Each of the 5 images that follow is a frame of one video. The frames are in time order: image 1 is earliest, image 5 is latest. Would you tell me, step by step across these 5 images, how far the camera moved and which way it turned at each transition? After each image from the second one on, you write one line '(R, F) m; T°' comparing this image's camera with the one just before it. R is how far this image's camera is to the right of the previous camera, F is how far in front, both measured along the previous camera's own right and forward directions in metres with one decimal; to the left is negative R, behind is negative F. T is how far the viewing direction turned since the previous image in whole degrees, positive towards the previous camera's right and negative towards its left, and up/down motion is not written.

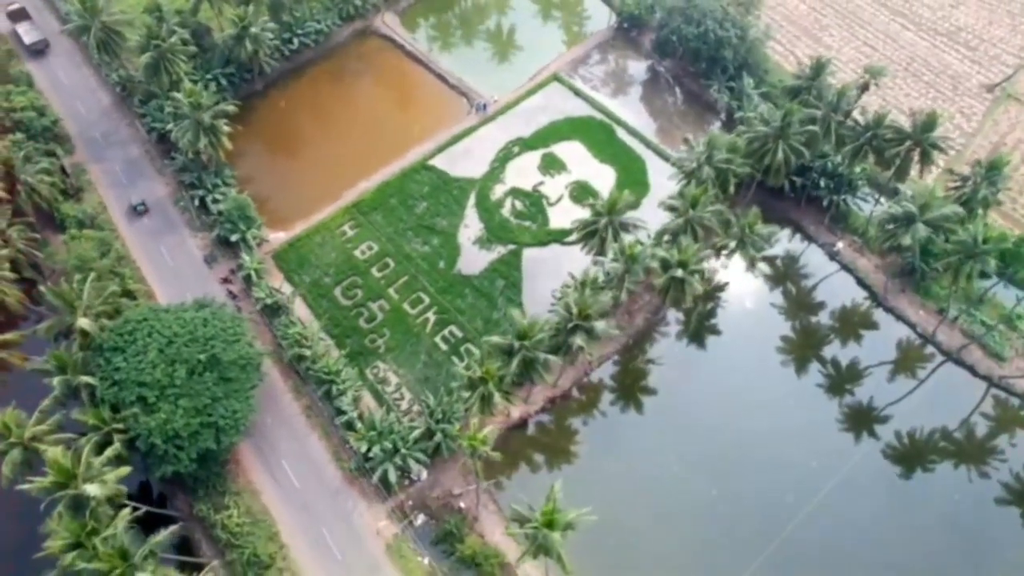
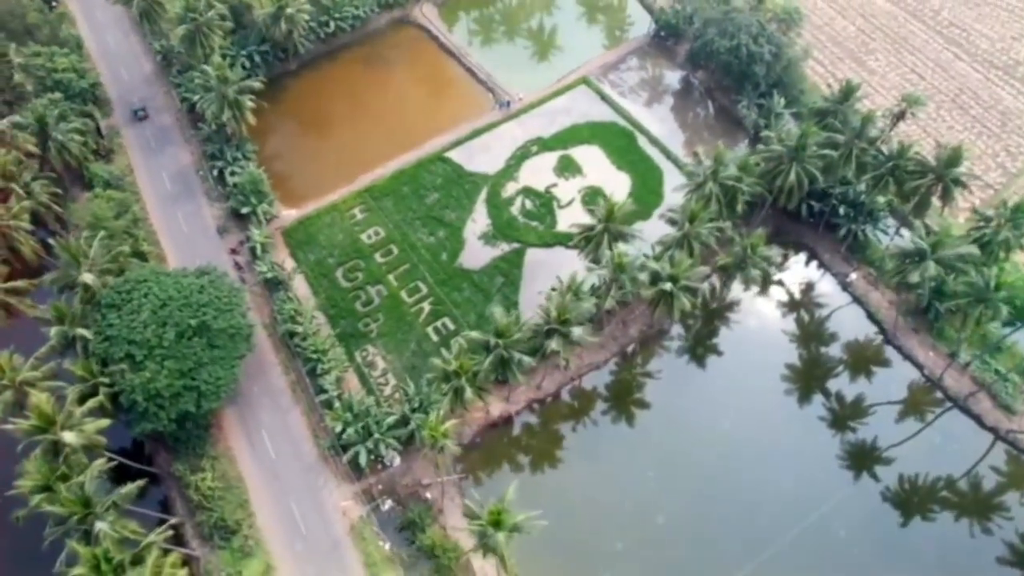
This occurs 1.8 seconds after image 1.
(+3.2, +0.1) m; -4°
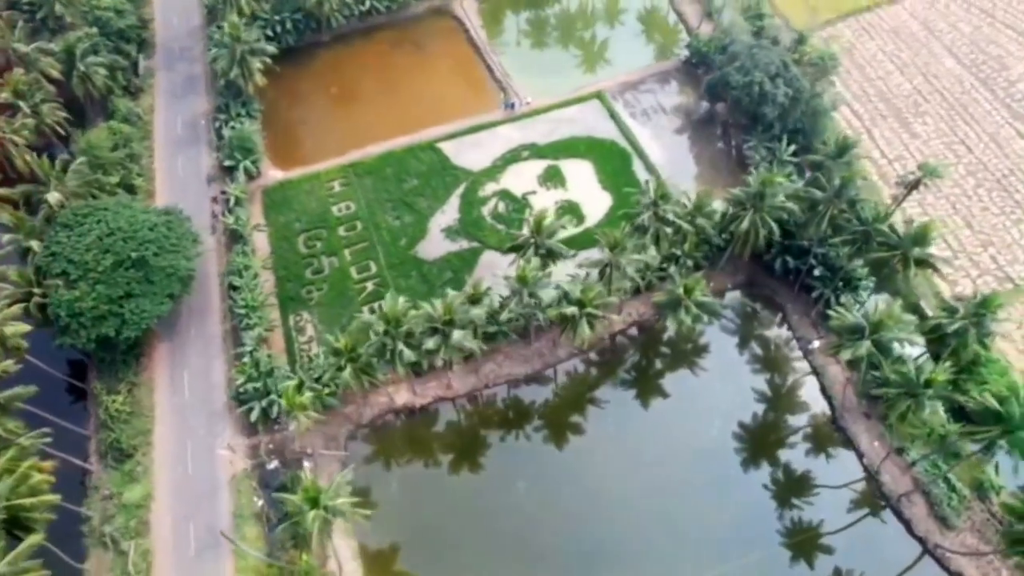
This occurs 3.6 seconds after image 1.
(+10.1, +0.9) m; -8°
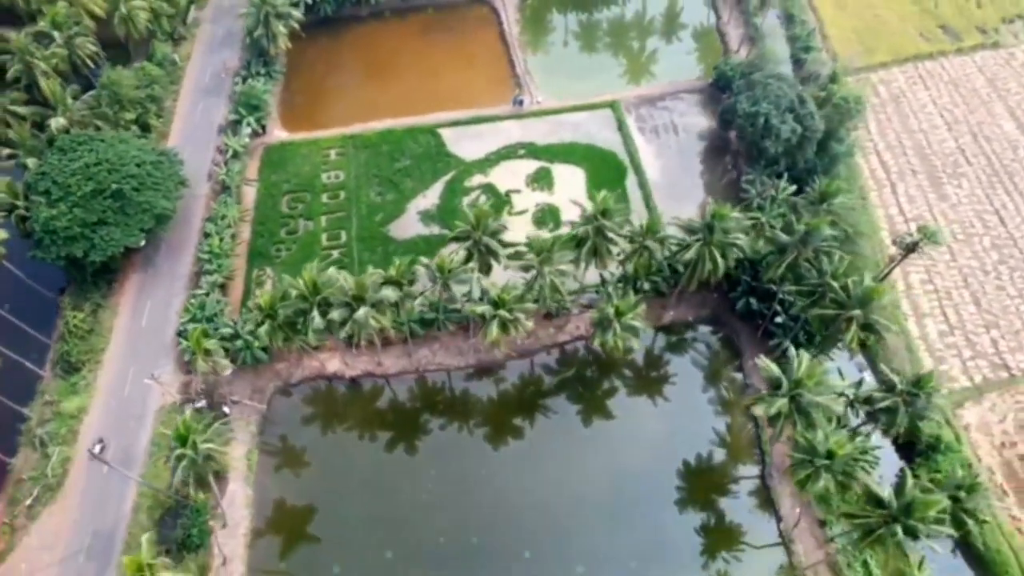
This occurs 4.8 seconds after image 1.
(+8.6, +0.6) m; -7°
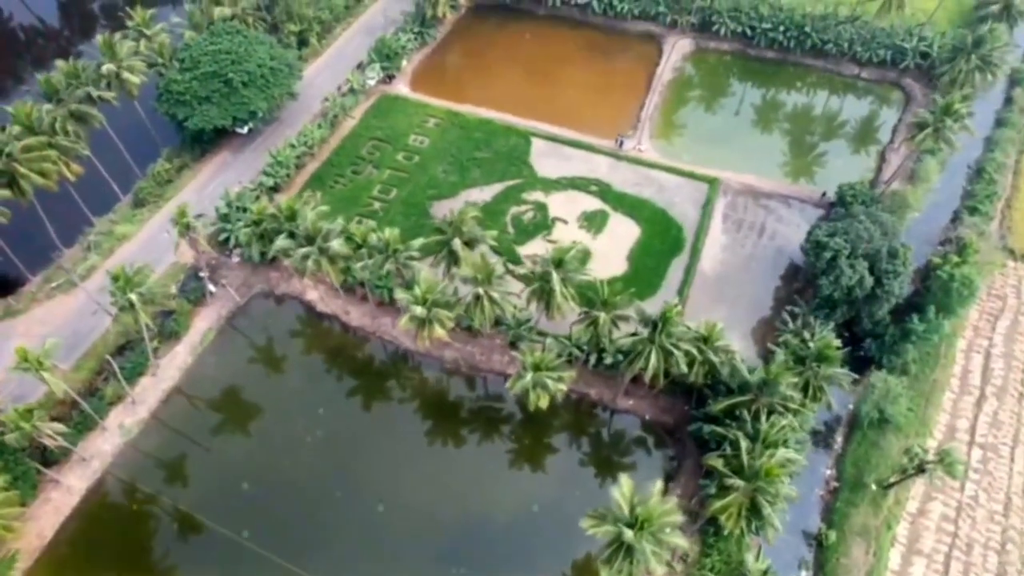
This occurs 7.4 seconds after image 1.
(+13.6, +2.5) m; -17°
